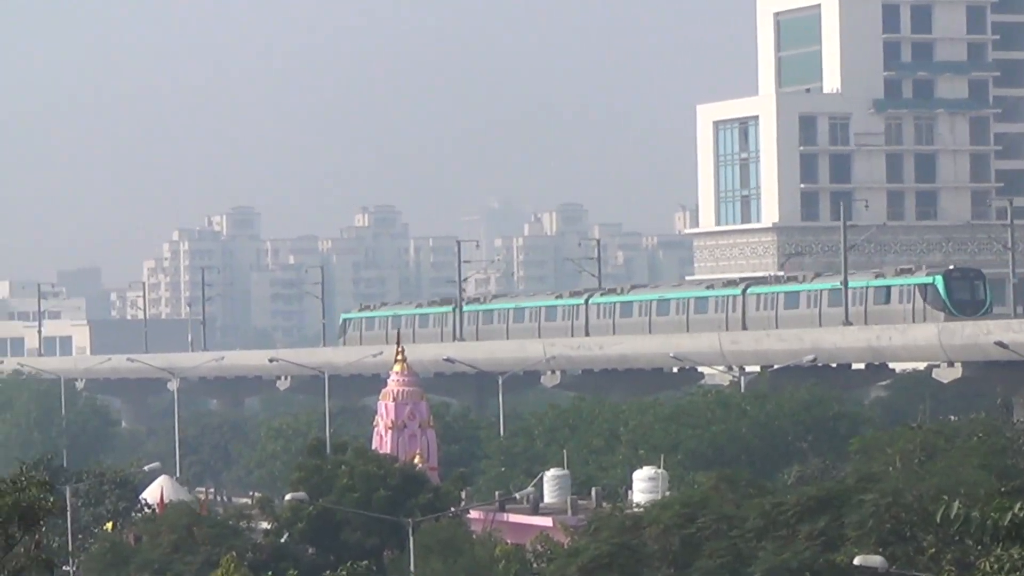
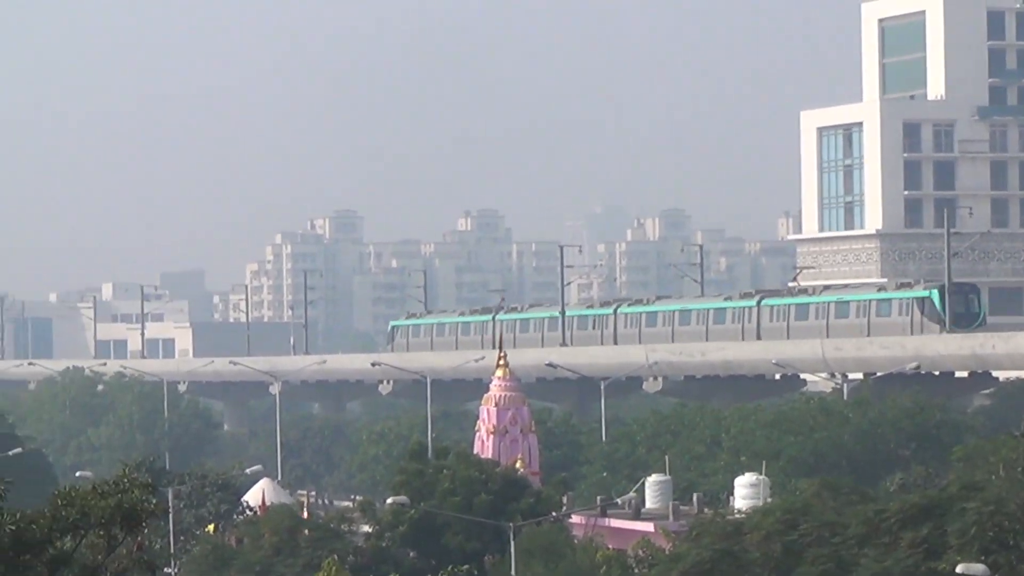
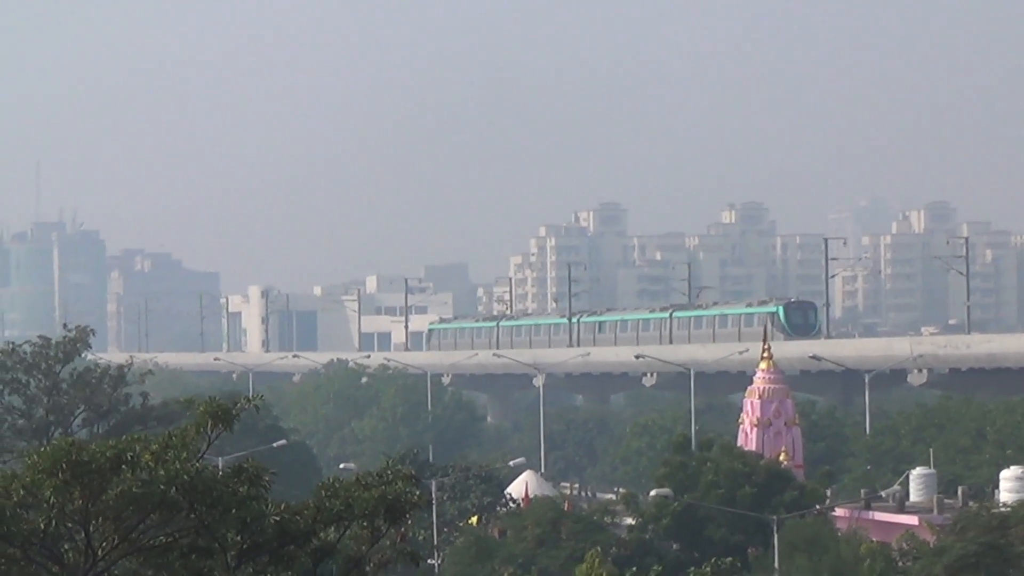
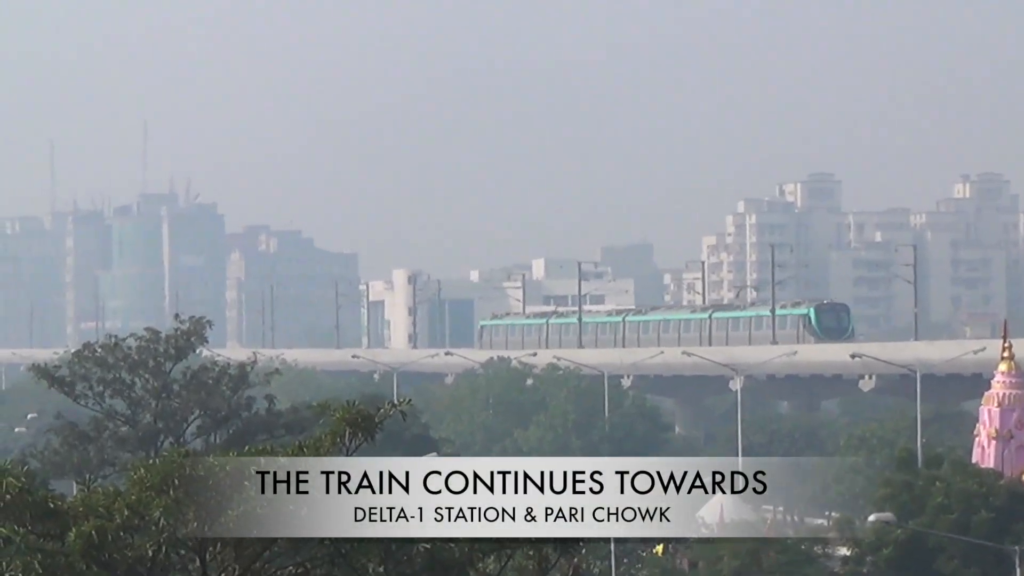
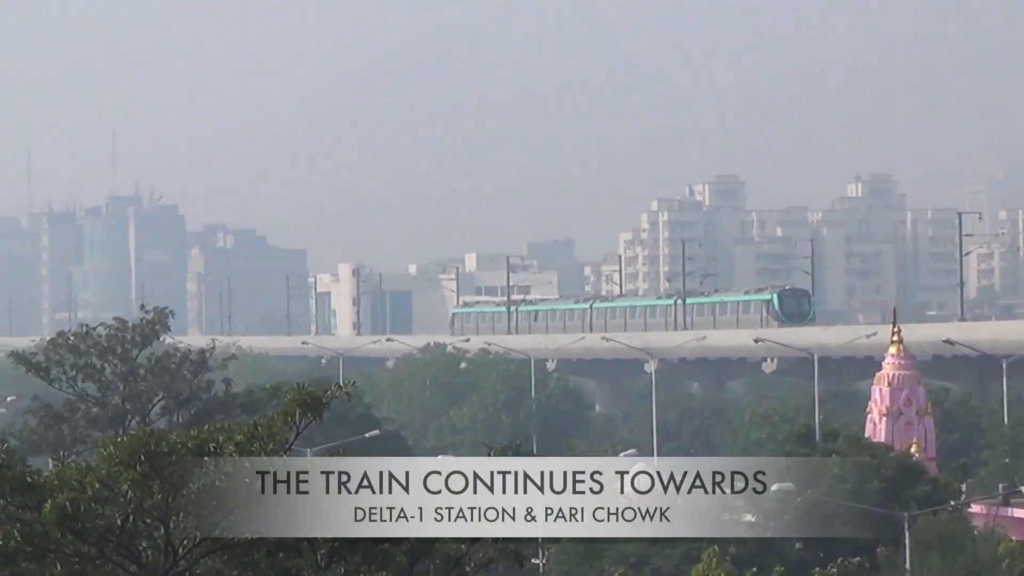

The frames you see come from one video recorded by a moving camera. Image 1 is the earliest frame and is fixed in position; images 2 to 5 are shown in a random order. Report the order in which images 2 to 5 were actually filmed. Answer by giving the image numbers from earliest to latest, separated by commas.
2, 3, 5, 4
